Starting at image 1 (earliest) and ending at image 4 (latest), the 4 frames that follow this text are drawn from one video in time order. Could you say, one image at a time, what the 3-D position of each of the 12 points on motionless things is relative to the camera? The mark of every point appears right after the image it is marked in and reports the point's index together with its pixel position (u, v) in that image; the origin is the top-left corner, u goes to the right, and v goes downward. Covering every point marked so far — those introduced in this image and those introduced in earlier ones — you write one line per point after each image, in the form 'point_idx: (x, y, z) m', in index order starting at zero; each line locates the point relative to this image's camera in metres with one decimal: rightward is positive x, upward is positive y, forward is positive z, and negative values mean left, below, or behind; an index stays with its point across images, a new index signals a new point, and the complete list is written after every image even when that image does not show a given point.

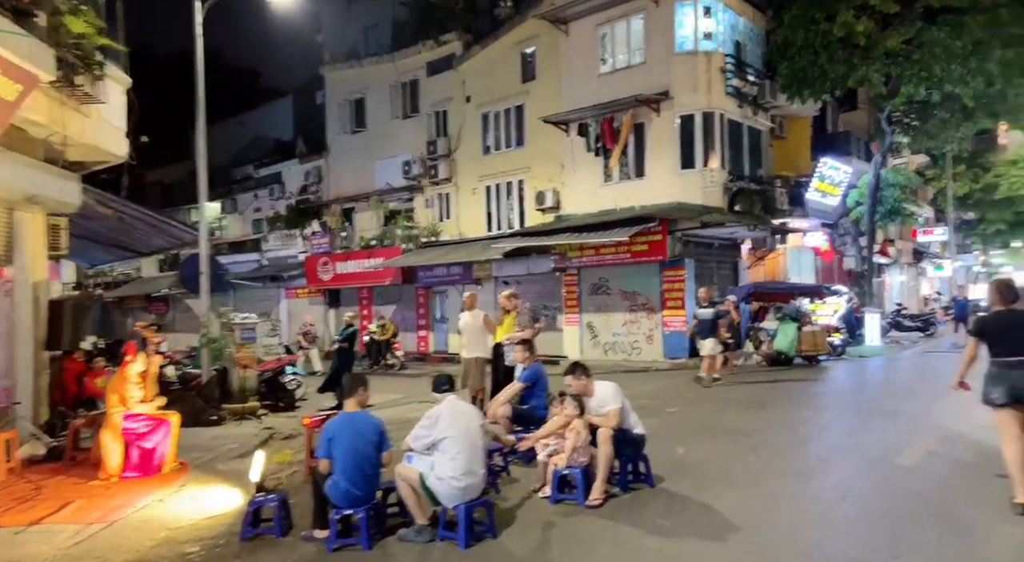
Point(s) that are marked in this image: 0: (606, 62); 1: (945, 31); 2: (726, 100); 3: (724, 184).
0: (+2.5, +5.7, +19.9) m
1: (+11.4, +6.5, +20.5) m
2: (+5.3, +4.5, +19.1) m
3: (+5.3, +2.4, +19.0) m
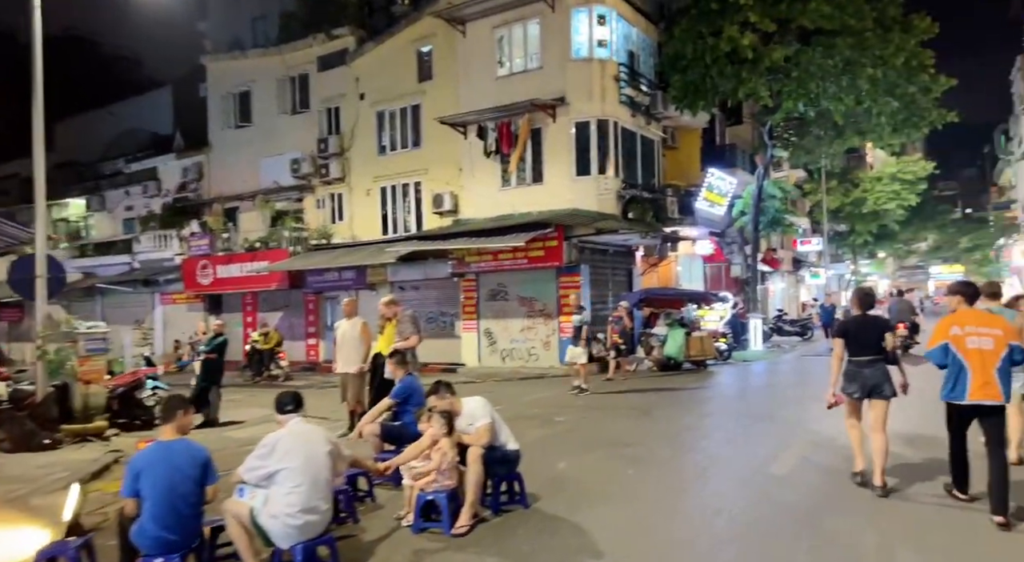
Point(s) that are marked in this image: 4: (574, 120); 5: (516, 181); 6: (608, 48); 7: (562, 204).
0: (-0.2, +5.6, +19.7) m
1: (+8.5, +6.3, +21.4) m
2: (+2.7, +4.4, +19.3) m
3: (+2.7, +2.2, +19.2) m
4: (+1.5, +4.0, +19.0) m
5: (+0.1, +2.6, +19.7) m
6: (+2.4, +5.8, +19.0) m
7: (+1.2, +1.9, +19.2) m
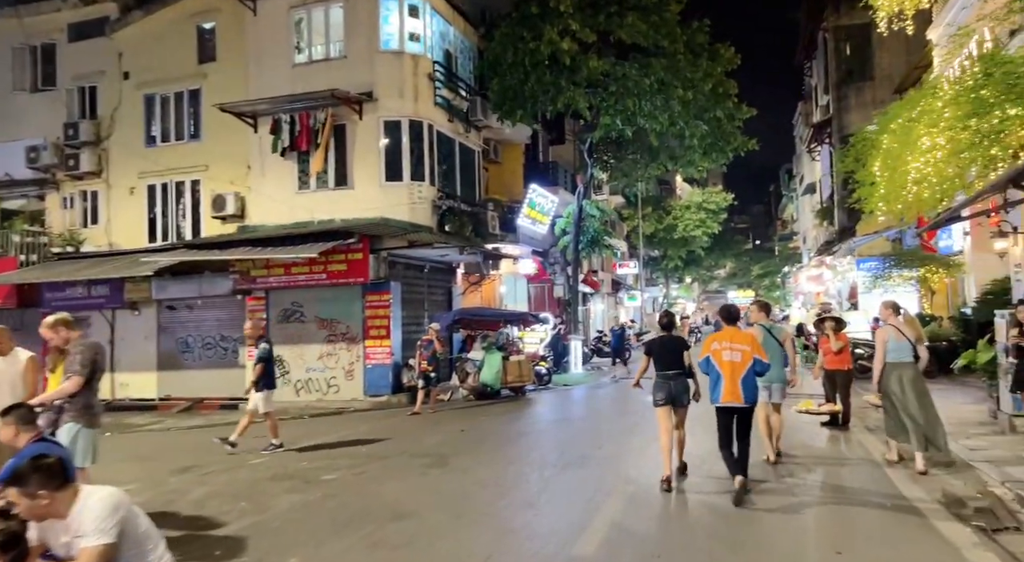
0: (-4.7, +5.2, +17.1) m
1: (+3.4, +5.8, +20.7) m
2: (-1.8, +3.9, +17.4) m
3: (-1.8, +1.8, +17.2) m
4: (-2.9, +3.6, +16.7) m
5: (-4.4, +2.2, +17.1) m
6: (-2.0, +5.4, +17.0) m
7: (-3.2, +1.5, +16.8) m
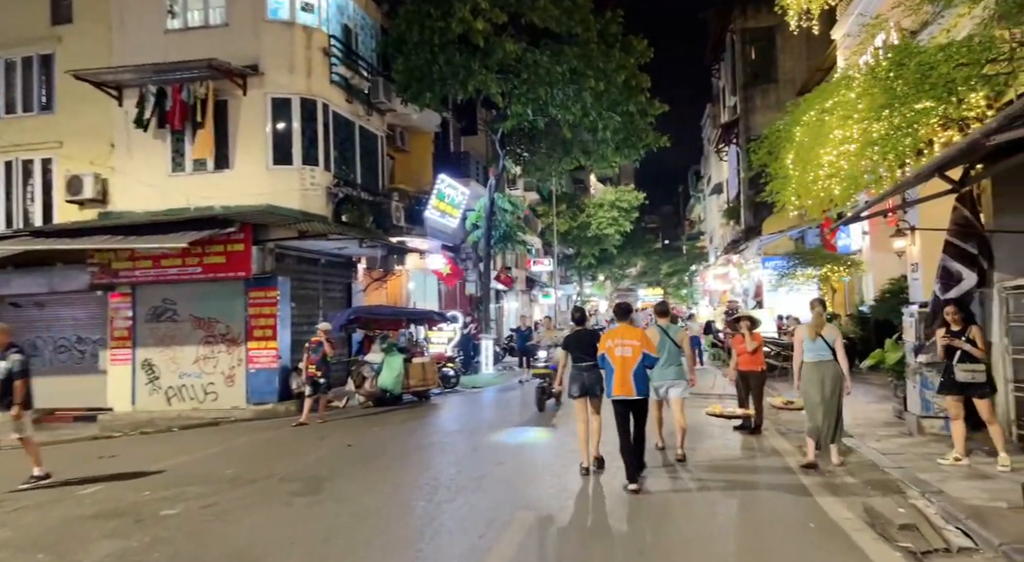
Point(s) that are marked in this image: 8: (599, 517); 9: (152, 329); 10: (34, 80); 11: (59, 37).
0: (-6.7, +5.3, +15.2) m
1: (+1.0, +5.9, +19.7) m
2: (-3.8, +4.0, +15.7) m
3: (-3.8, +1.9, +15.5) m
4: (-4.8, +3.7, +15.0) m
5: (-6.4, +2.3, +15.2) m
6: (-4.0, +5.5, +15.3) m
7: (-5.2, +1.6, +15.0) m
8: (+0.9, -2.2, +7.0) m
9: (-7.2, -0.9, +15.2) m
10: (-9.8, +4.1, +15.7) m
11: (-9.2, +5.0, +15.5) m
